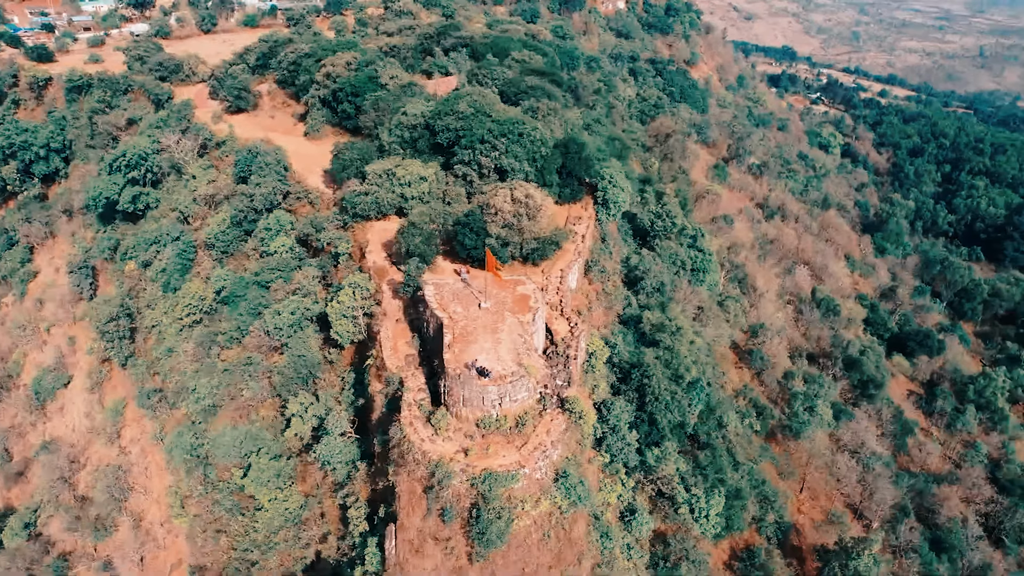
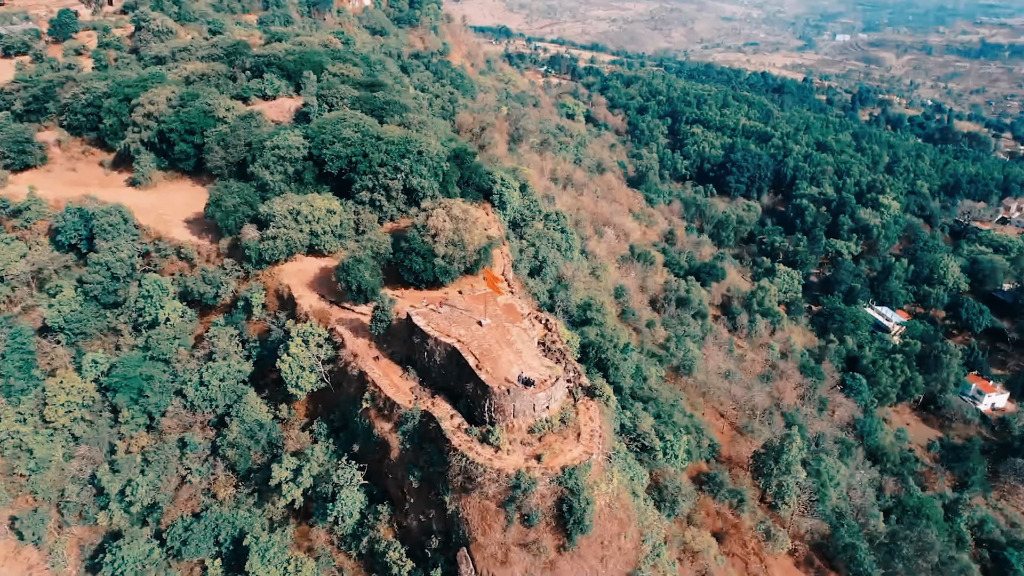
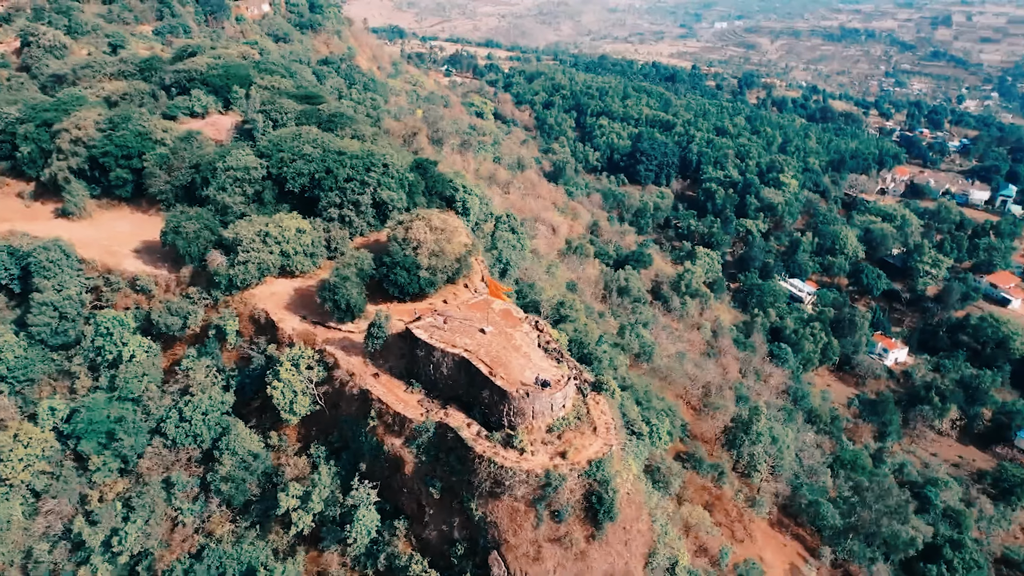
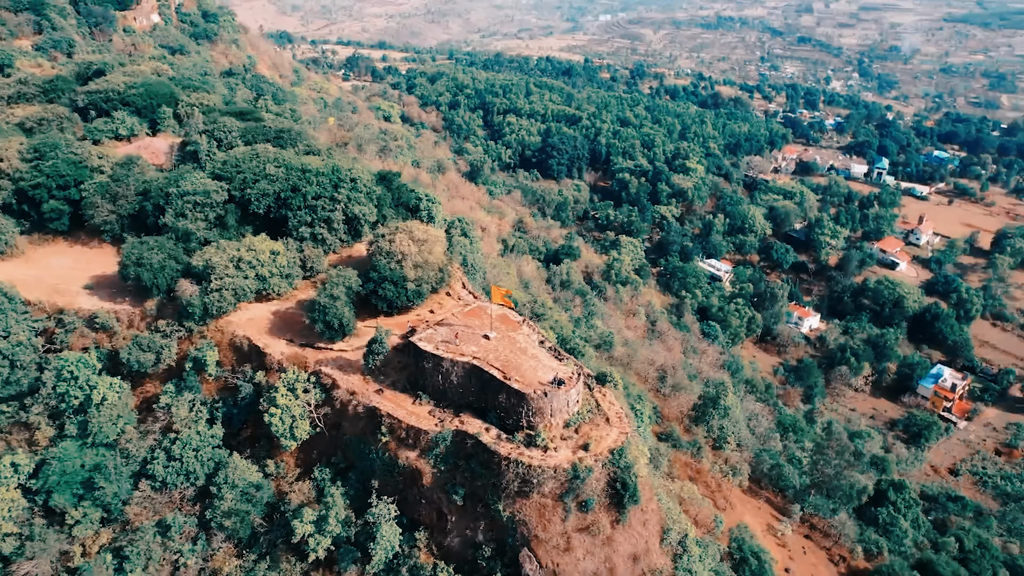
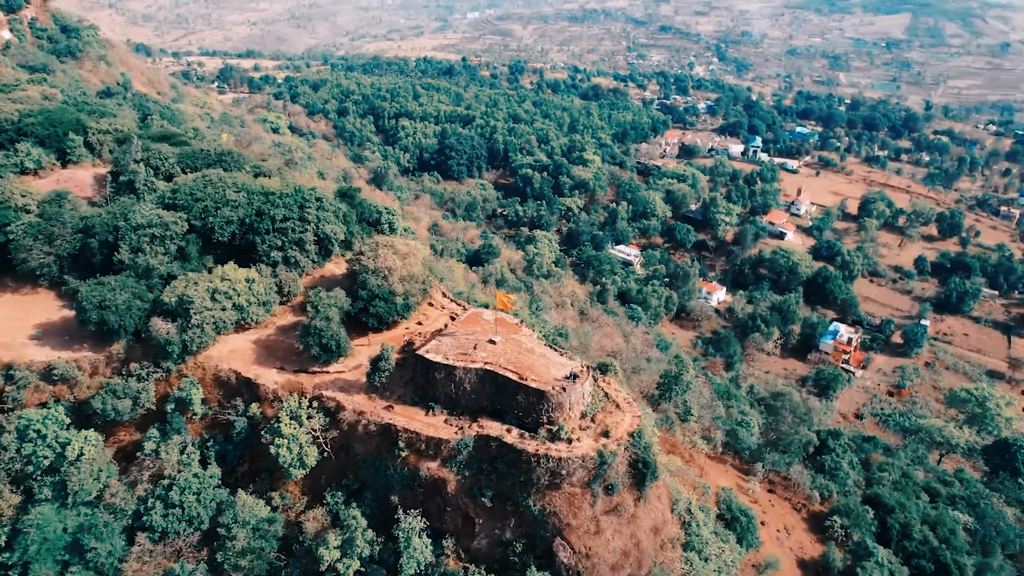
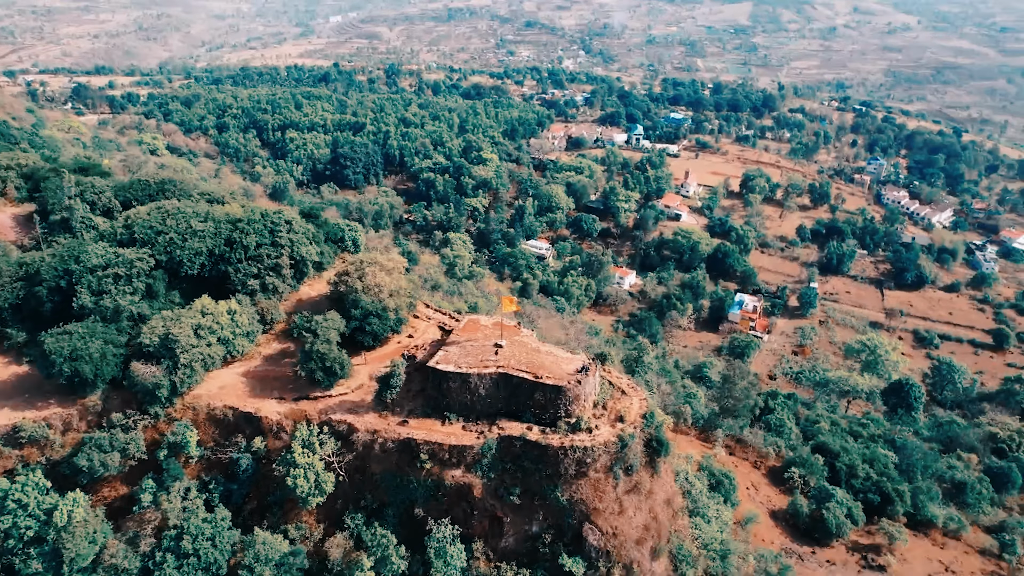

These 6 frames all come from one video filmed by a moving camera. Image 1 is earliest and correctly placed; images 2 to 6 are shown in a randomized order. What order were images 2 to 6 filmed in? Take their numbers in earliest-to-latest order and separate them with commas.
2, 3, 4, 5, 6
